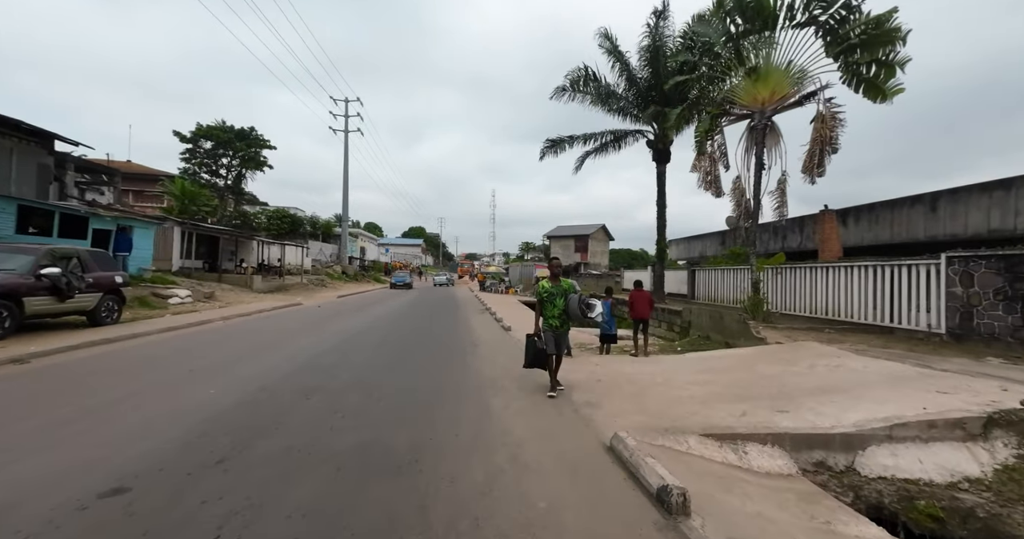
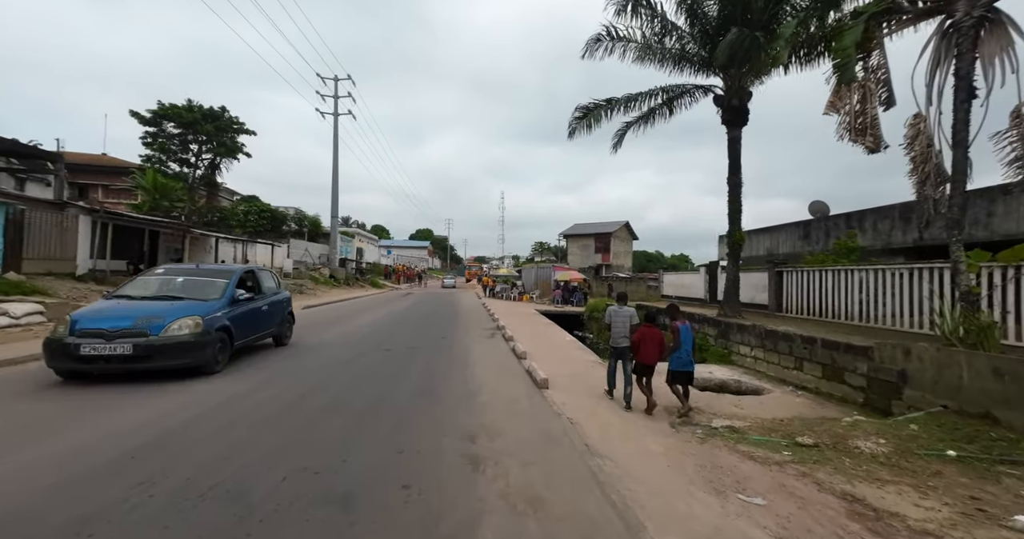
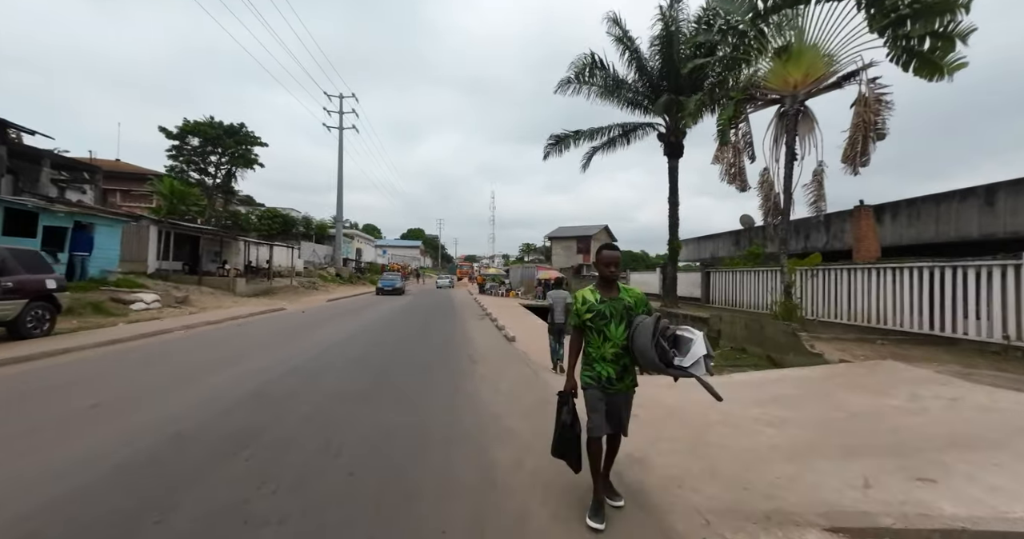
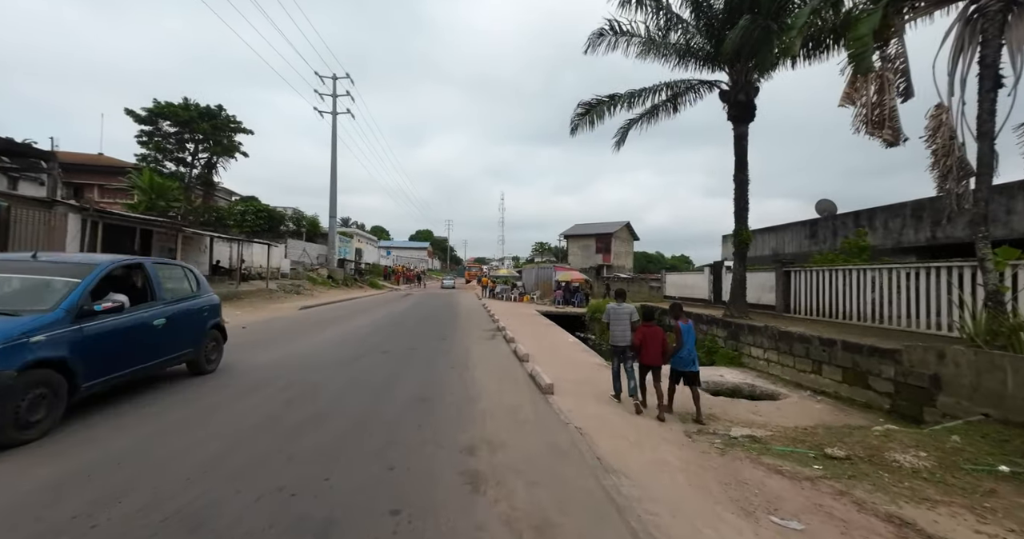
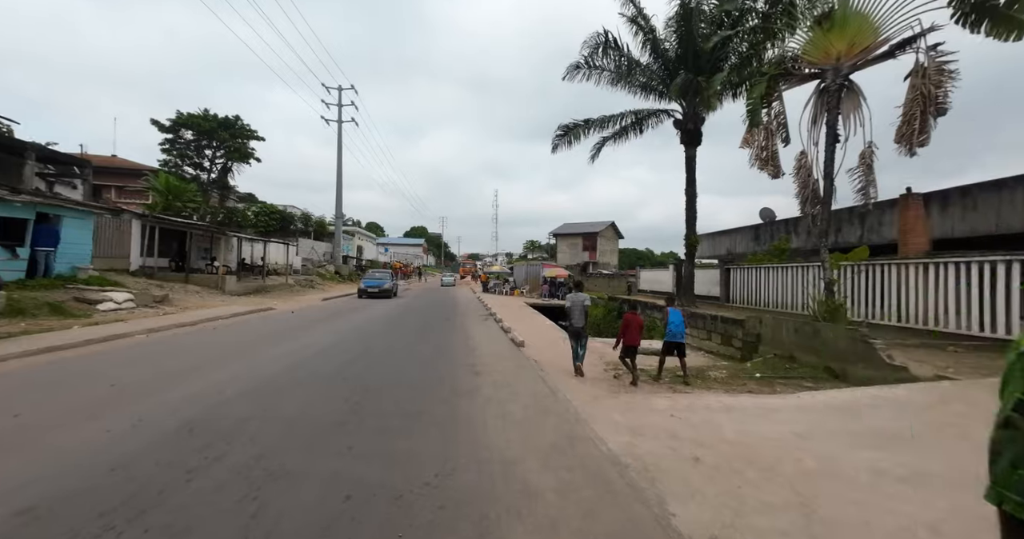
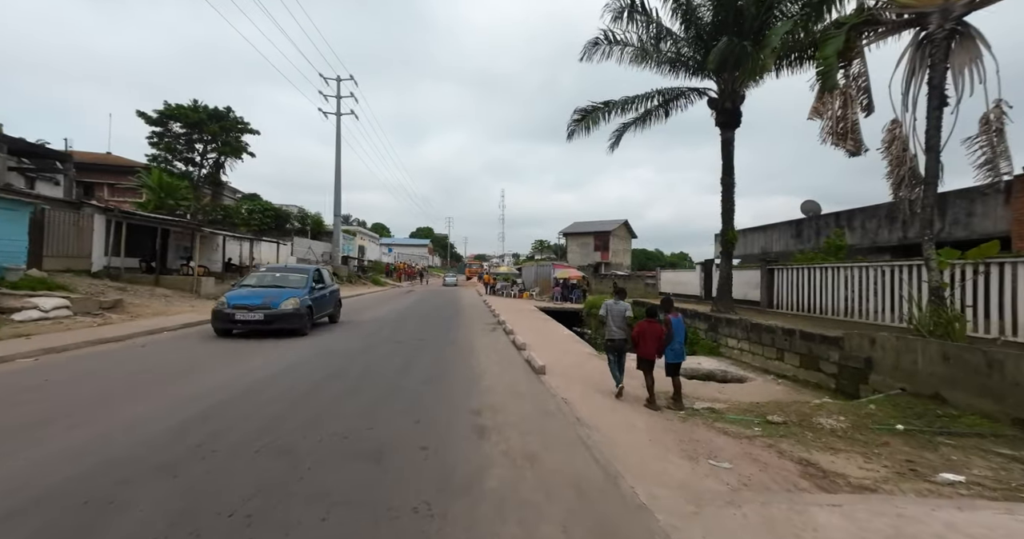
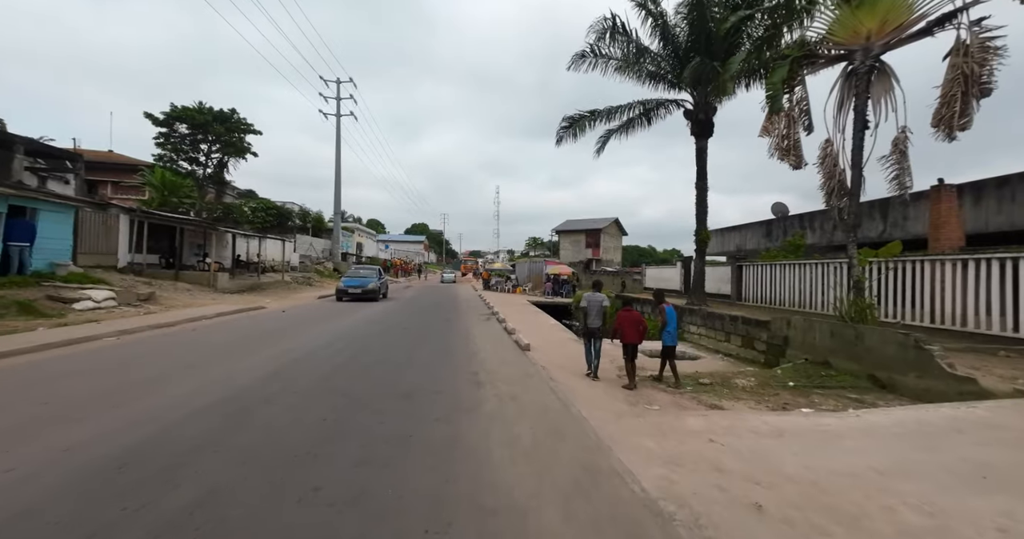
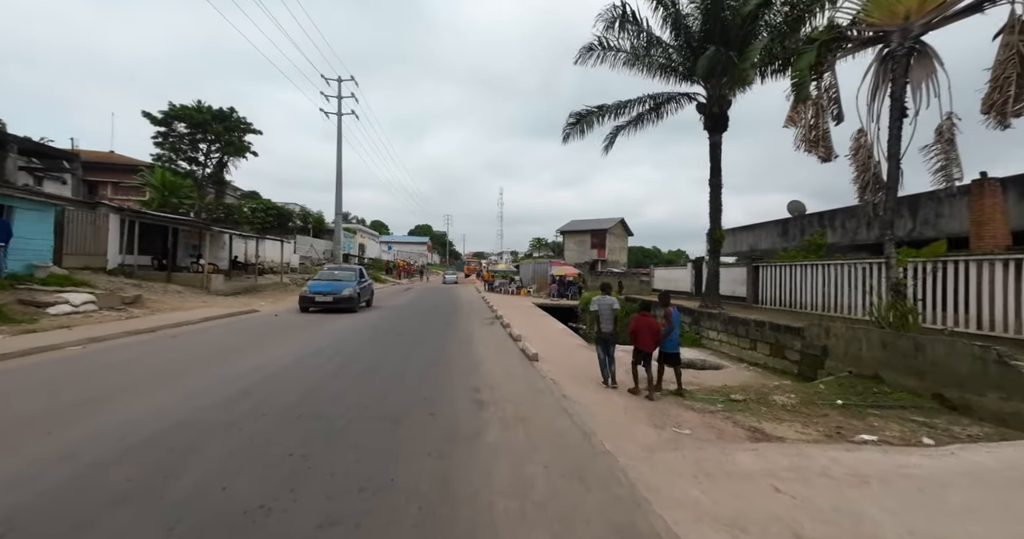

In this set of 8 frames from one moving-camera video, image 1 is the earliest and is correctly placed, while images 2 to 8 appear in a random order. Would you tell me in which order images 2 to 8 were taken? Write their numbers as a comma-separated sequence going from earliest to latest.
3, 5, 7, 8, 6, 2, 4
